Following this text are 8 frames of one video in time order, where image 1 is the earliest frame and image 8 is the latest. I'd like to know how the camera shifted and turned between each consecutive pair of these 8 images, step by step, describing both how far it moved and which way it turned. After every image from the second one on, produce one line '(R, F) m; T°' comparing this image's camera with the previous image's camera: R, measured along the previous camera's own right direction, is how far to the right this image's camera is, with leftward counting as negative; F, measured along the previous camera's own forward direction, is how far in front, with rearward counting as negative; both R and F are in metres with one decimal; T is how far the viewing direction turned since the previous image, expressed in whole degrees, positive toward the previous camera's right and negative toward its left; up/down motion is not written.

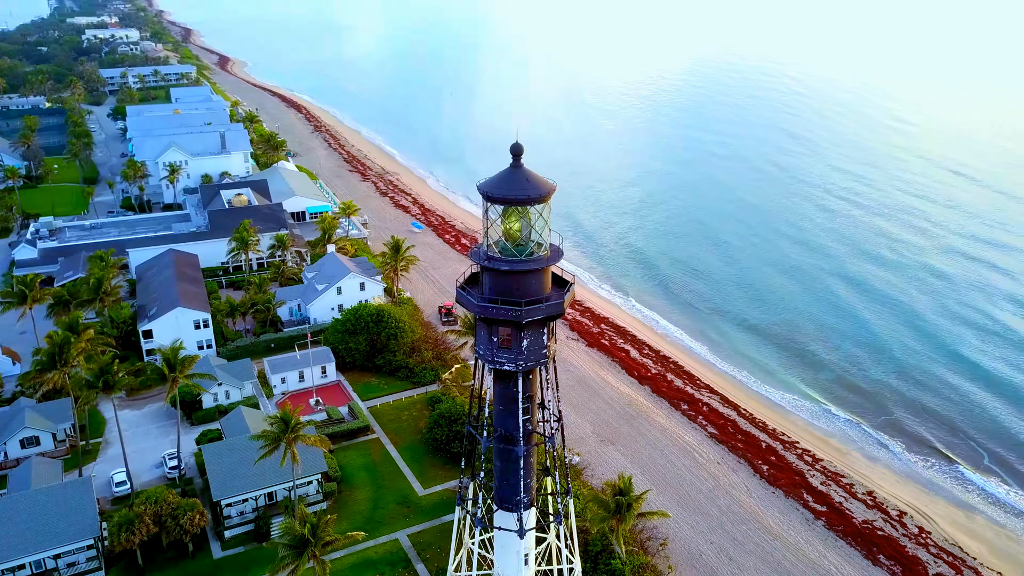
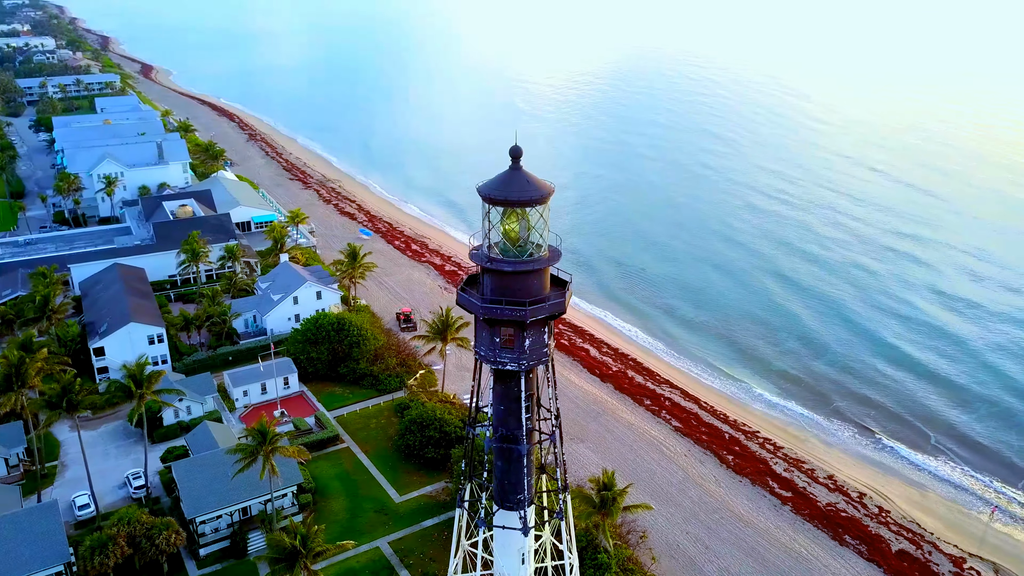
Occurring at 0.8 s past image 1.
(-1.6, -0.2) m; +5°
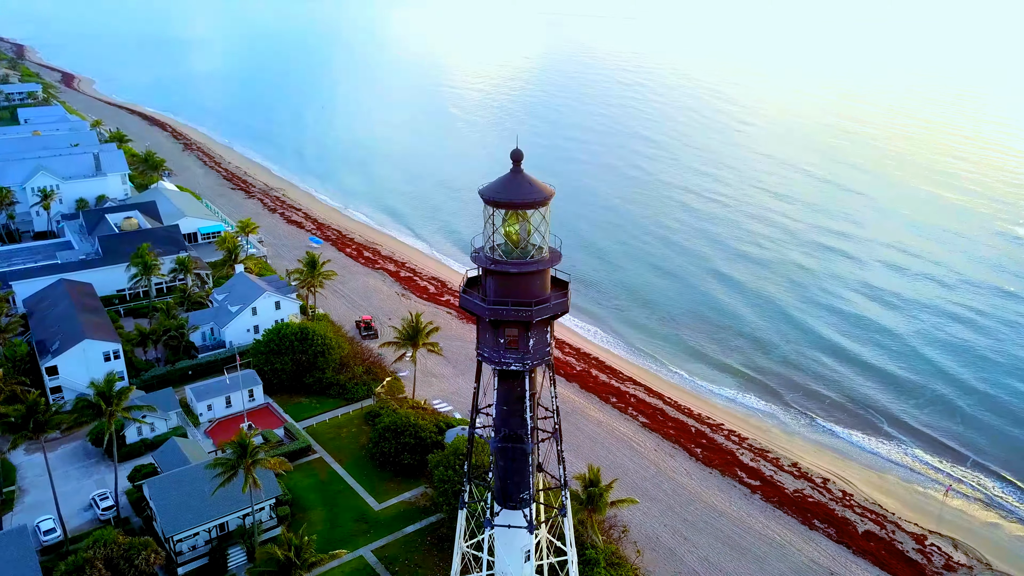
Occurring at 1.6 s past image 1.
(-1.6, -0.2) m; +5°
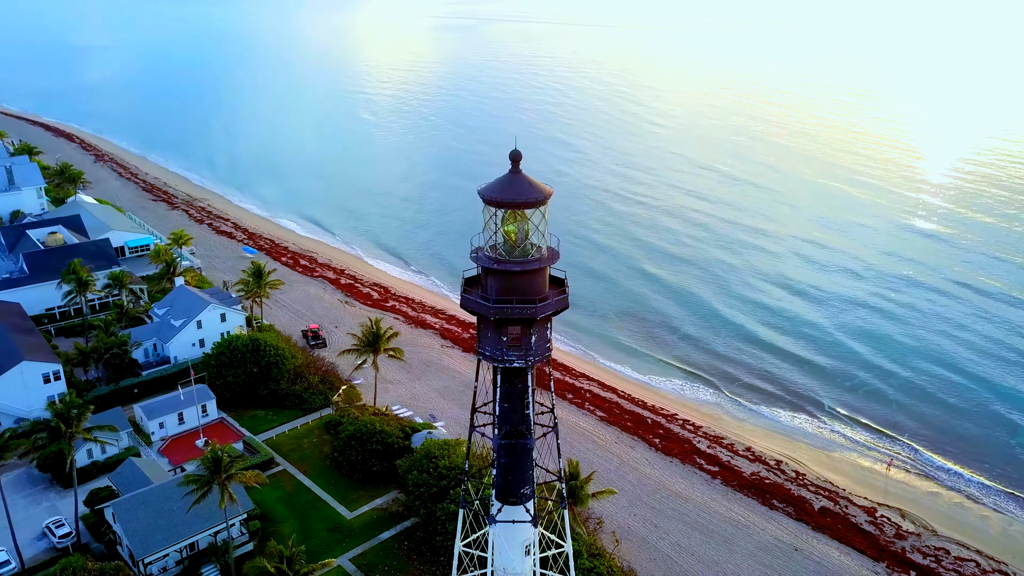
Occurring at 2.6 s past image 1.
(-2.0, -0.2) m; +6°
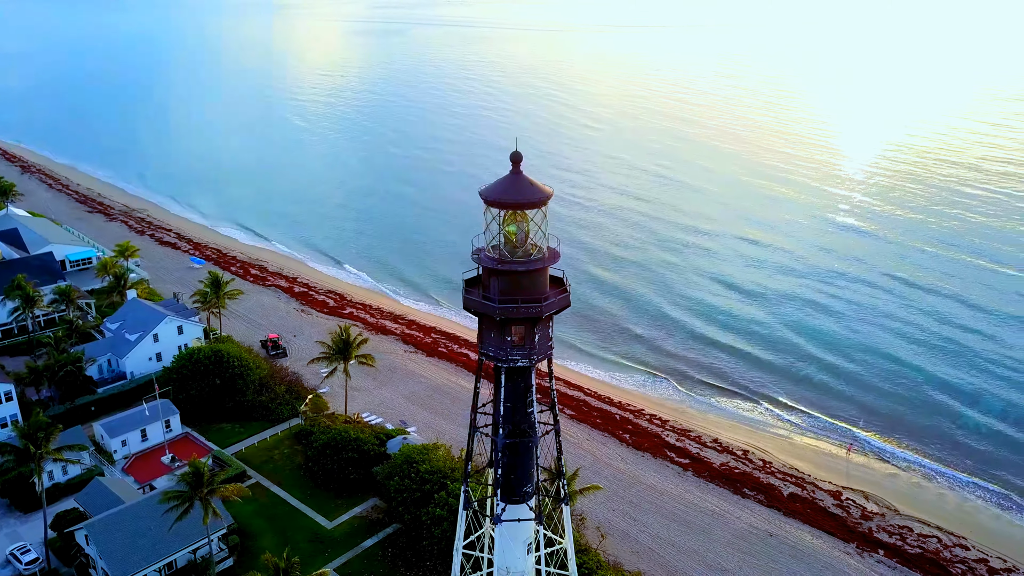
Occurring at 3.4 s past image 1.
(-1.6, -0.1) m; +5°
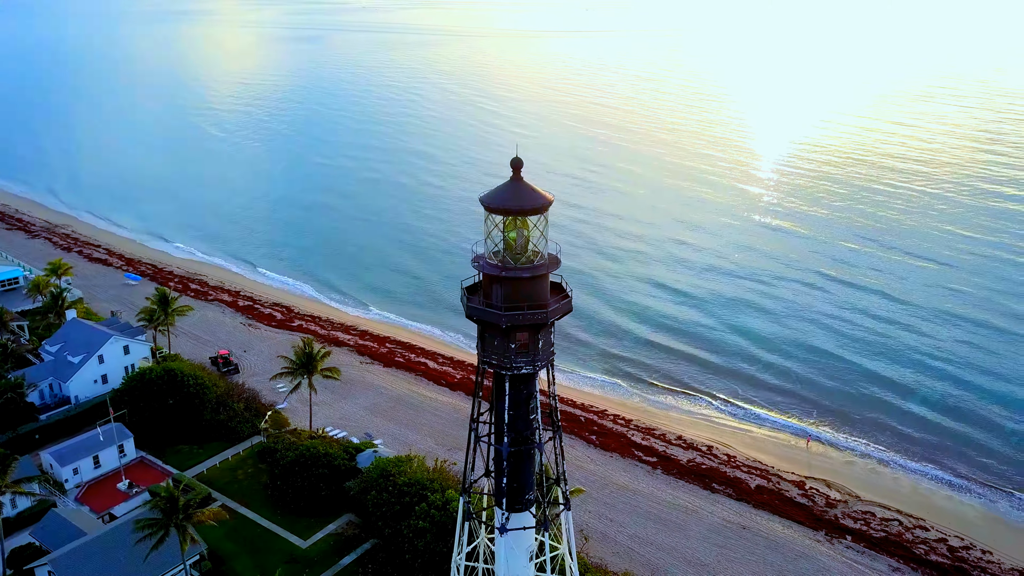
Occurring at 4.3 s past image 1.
(-1.8, +0.2) m; +5°
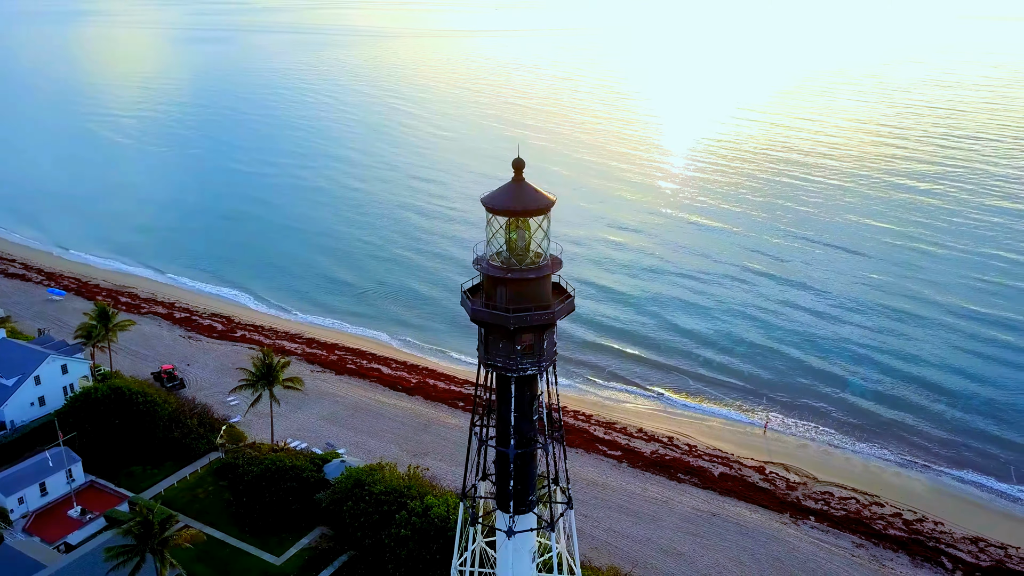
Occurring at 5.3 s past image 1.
(-2.0, +0.2) m; +6°
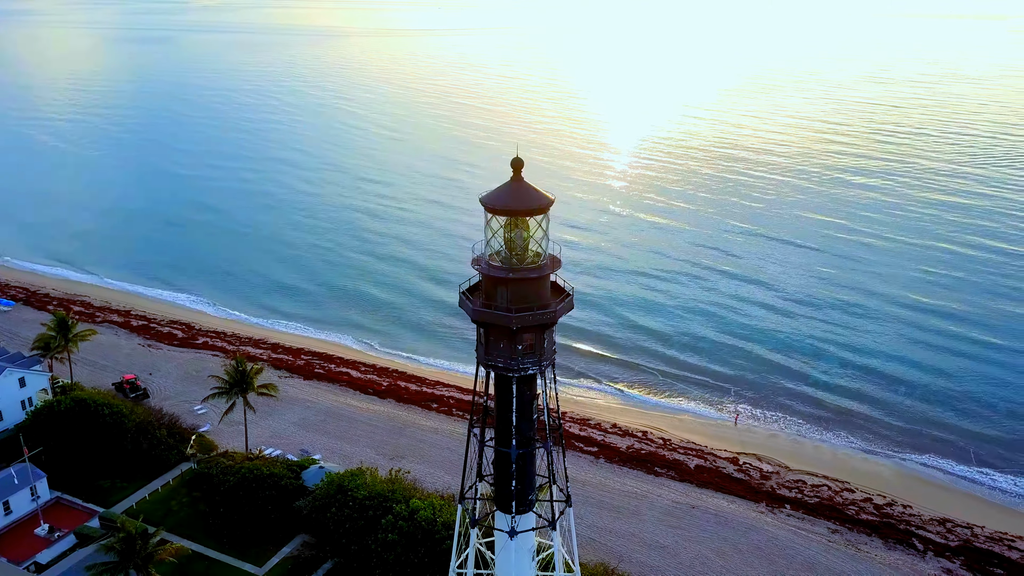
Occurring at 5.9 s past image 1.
(-1.2, +0.1) m; +4°
